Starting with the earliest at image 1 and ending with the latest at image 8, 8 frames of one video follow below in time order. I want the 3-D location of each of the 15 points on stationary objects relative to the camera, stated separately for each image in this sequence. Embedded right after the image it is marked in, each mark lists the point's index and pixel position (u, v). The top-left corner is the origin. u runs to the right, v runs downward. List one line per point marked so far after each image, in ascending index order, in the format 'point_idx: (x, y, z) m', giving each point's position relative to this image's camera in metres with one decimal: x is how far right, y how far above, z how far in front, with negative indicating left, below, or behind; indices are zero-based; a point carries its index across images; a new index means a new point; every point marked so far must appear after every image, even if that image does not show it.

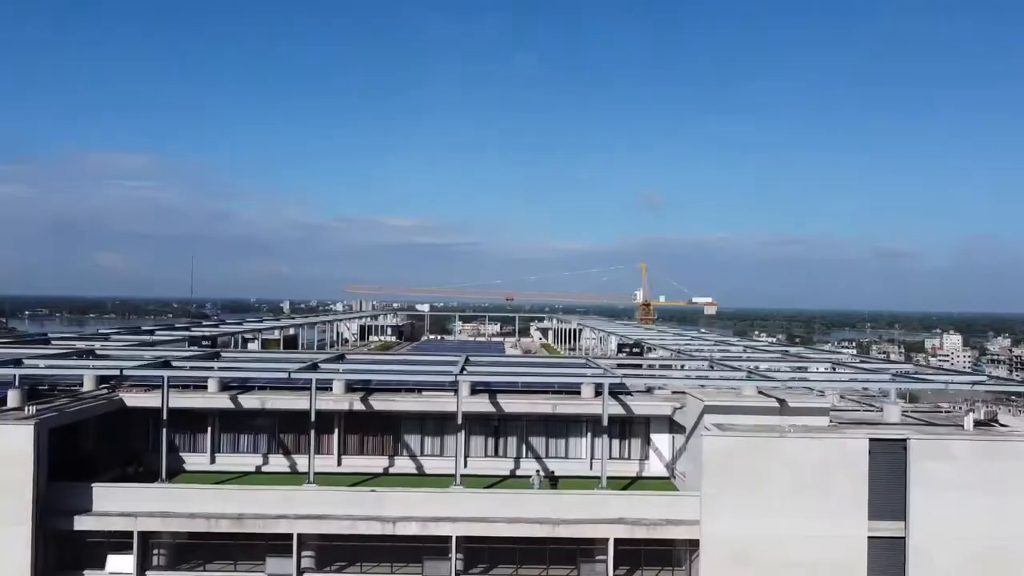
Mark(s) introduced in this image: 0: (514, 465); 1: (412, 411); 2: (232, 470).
0: (0.0, -1.6, +6.6) m
1: (-0.9, -1.1, +6.3) m
2: (-2.5, -1.6, +6.3) m
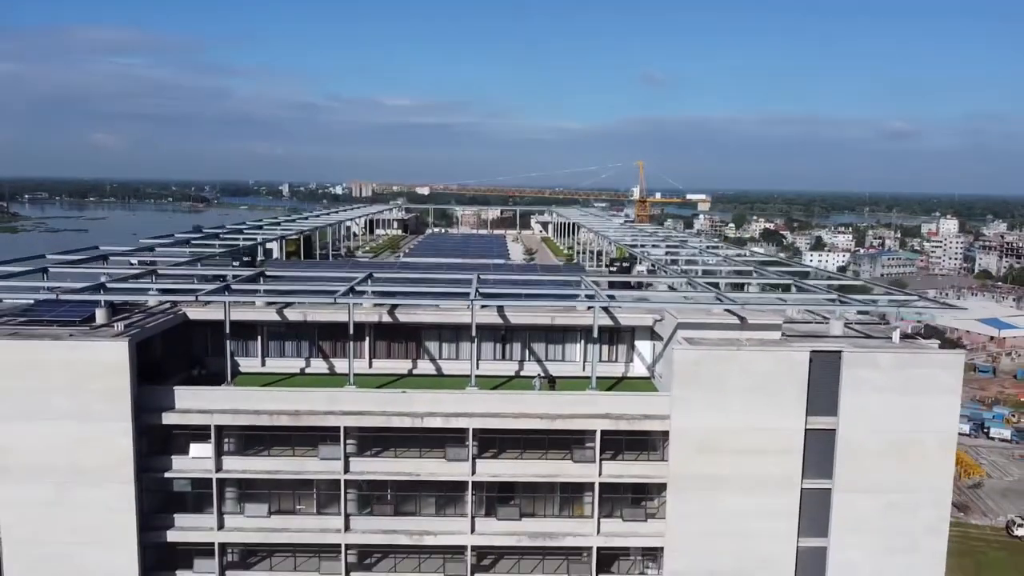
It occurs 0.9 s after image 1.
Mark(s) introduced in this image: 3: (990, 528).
0: (+0.1, -0.9, +7.7) m
1: (-0.8, -0.4, +7.4) m
2: (-2.4, -0.9, +7.5) m
3: (+11.2, -5.6, +16.5) m
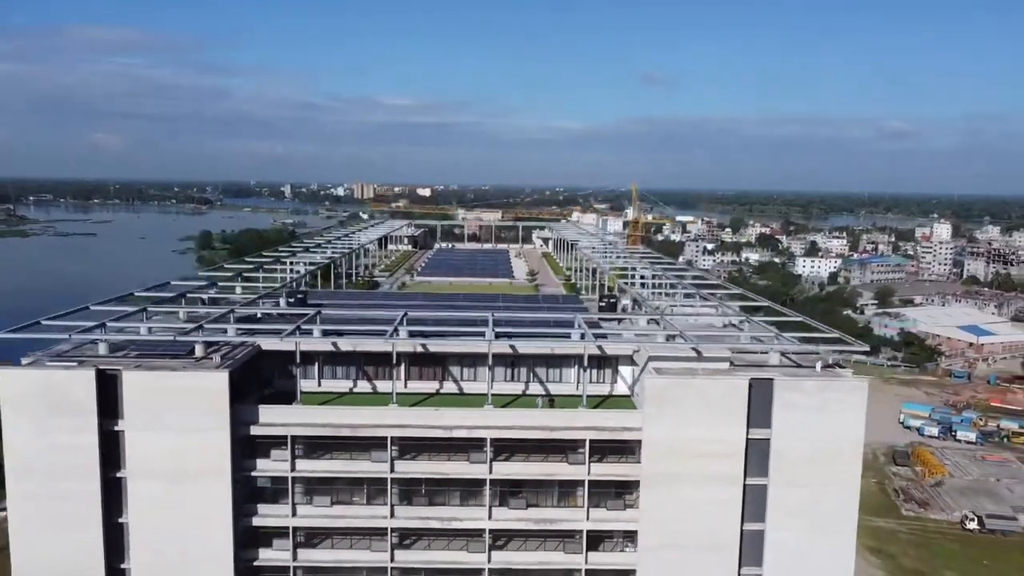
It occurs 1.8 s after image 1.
0: (+0.2, -1.3, +9.5) m
1: (-0.7, -0.9, +9.2) m
2: (-2.3, -1.4, +9.3) m
3: (+11.3, -6.1, +18.3) m
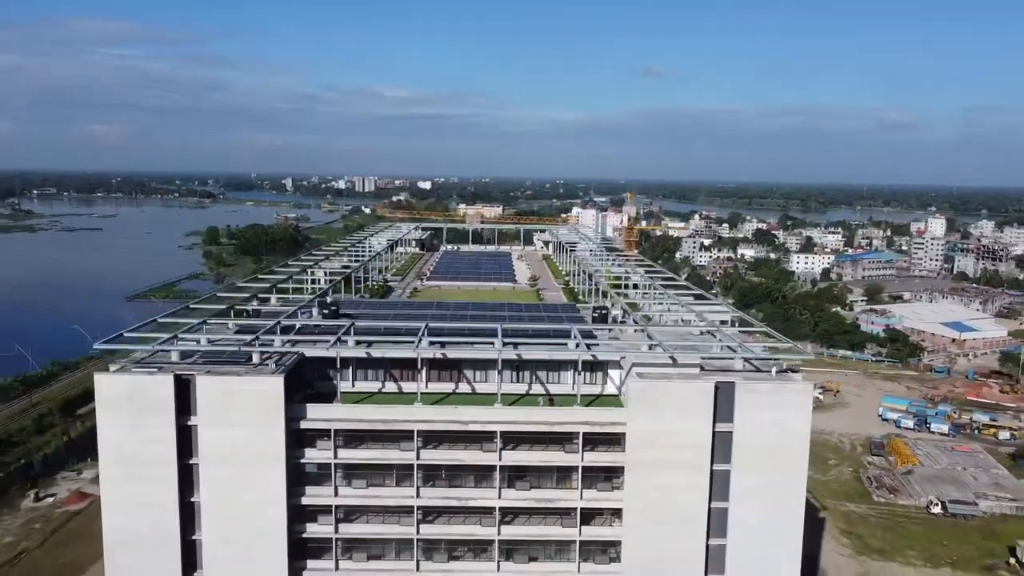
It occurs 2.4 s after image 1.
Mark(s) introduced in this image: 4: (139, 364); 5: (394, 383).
0: (+0.3, -1.6, +11.1) m
1: (-0.6, -1.1, +10.8) m
2: (-2.3, -1.6, +10.9) m
3: (+11.4, -6.2, +19.9) m
4: (-5.1, -1.1, +9.6) m
5: (-1.8, -1.5, +11.0) m
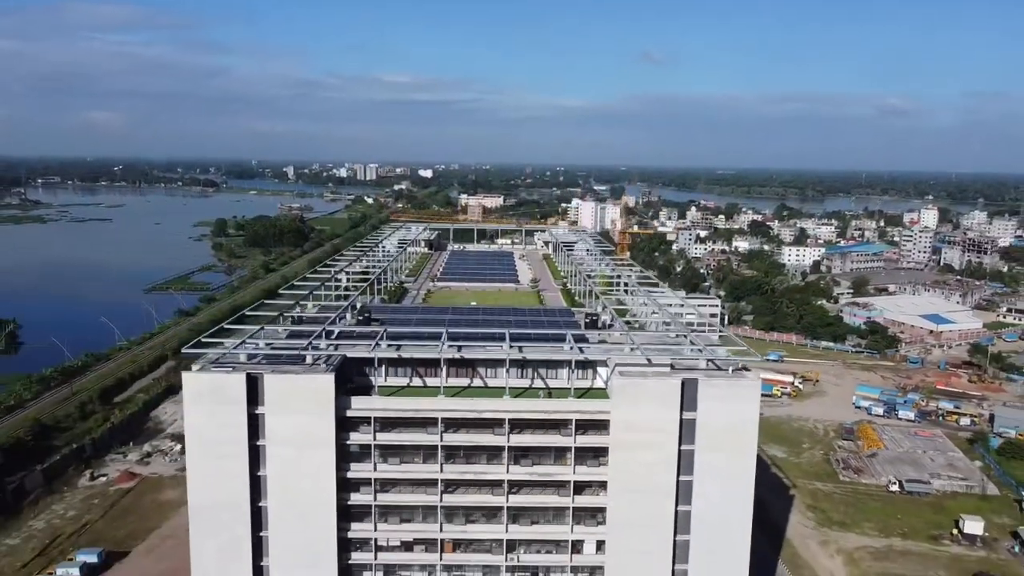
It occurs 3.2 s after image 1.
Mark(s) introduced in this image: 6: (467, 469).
0: (+0.4, -1.8, +13.4) m
1: (-0.5, -1.3, +13.1) m
2: (-2.2, -1.8, +13.1) m
3: (+11.5, -6.3, +22.3) m
4: (-5.0, -1.3, +11.8) m
5: (-1.7, -1.7, +13.2) m
6: (-0.8, -3.1, +11.9) m
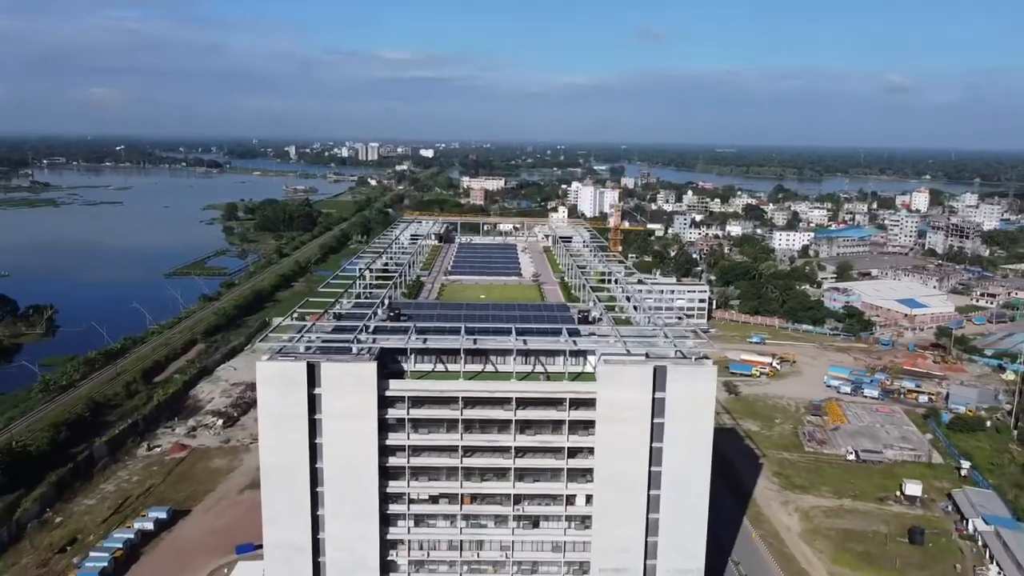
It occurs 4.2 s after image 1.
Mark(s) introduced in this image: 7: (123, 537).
0: (+0.5, -1.9, +16.3) m
1: (-0.4, -1.4, +16.0) m
2: (-2.0, -1.9, +16.1) m
3: (+11.7, -6.0, +25.4) m
4: (-4.9, -1.4, +14.8) m
5: (-1.6, -1.8, +16.2) m
6: (-0.7, -3.2, +14.9) m
7: (-10.4, -6.7, +18.9) m
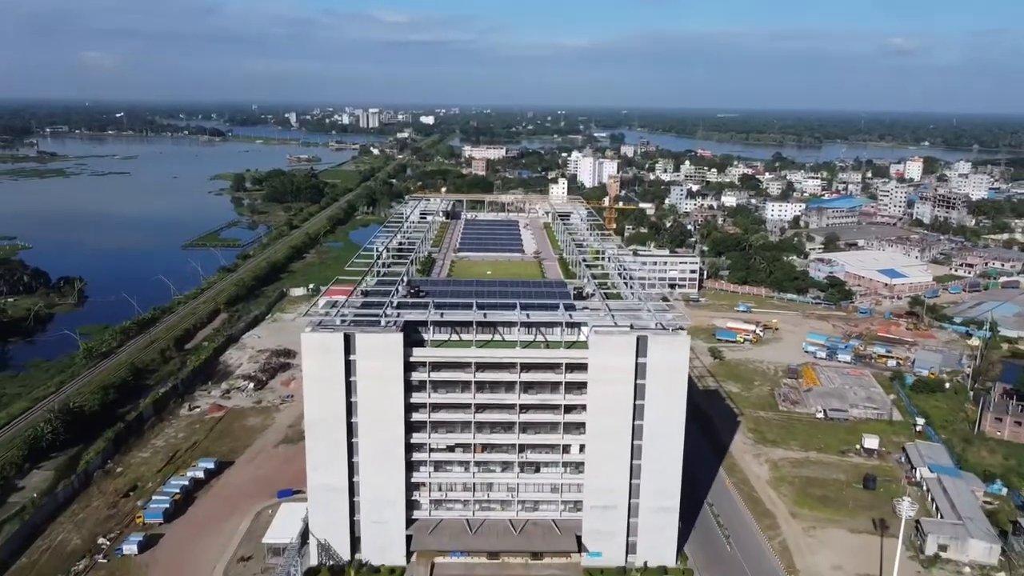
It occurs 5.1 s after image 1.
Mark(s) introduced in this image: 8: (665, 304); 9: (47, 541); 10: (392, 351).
0: (+0.6, -1.3, +19.0) m
1: (-0.3, -0.9, +18.7) m
2: (-1.9, -1.4, +18.8) m
3: (+11.8, -5.0, +28.2) m
4: (-4.8, -1.0, +17.4) m
5: (-1.5, -1.3, +18.9) m
6: (-0.5, -2.7, +17.6) m
7: (-10.3, -6.1, +21.8) m
8: (+4.3, -0.4, +19.6) m
9: (-13.0, -7.1, +19.7) m
10: (-2.7, -1.4, +16.1) m
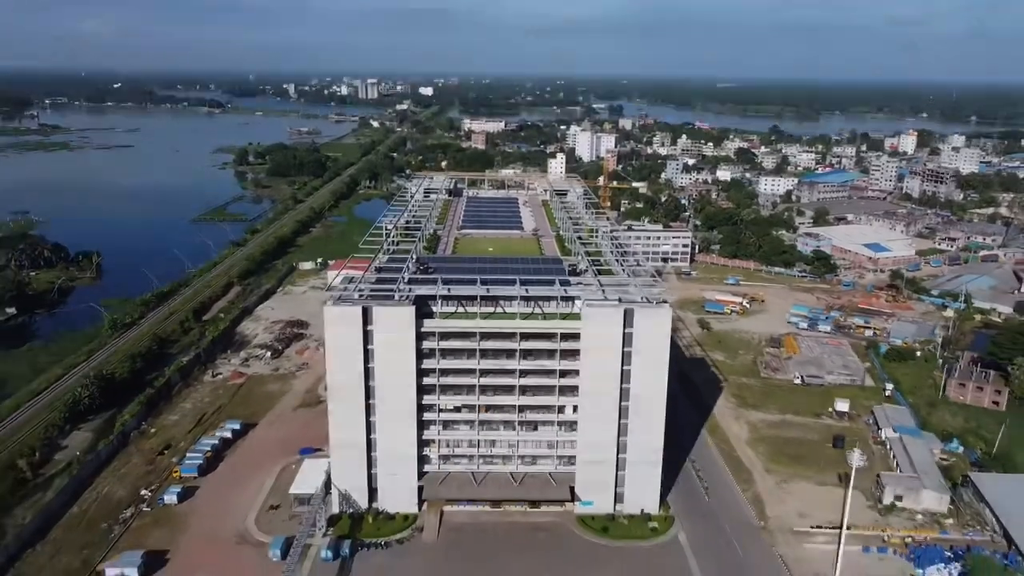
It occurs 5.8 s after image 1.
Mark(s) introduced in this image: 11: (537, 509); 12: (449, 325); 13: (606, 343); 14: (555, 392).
0: (+0.6, -0.7, +21.0) m
1: (-0.3, -0.2, +20.7) m
2: (-1.9, -0.7, +20.8) m
3: (+11.8, -4.0, +30.4) m
4: (-4.8, -0.4, +19.4) m
5: (-1.5, -0.6, +20.9) m
6: (-0.5, -2.1, +19.7) m
7: (-10.3, -5.3, +24.0) m
8: (+4.3, +0.3, +21.5) m
9: (-13.0, -6.4, +21.9) m
10: (-2.7, -0.9, +18.1) m
11: (+0.7, -6.2, +19.7) m
12: (-1.7, -1.1, +19.6) m
13: (+2.5, -1.6, +19.2) m
14: (+1.2, -2.8, +19.3) m
